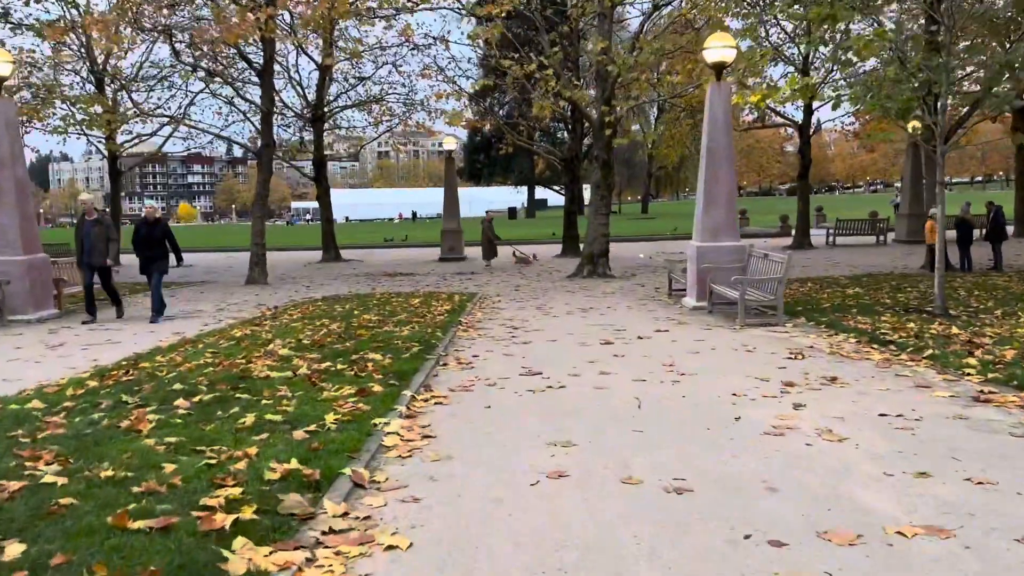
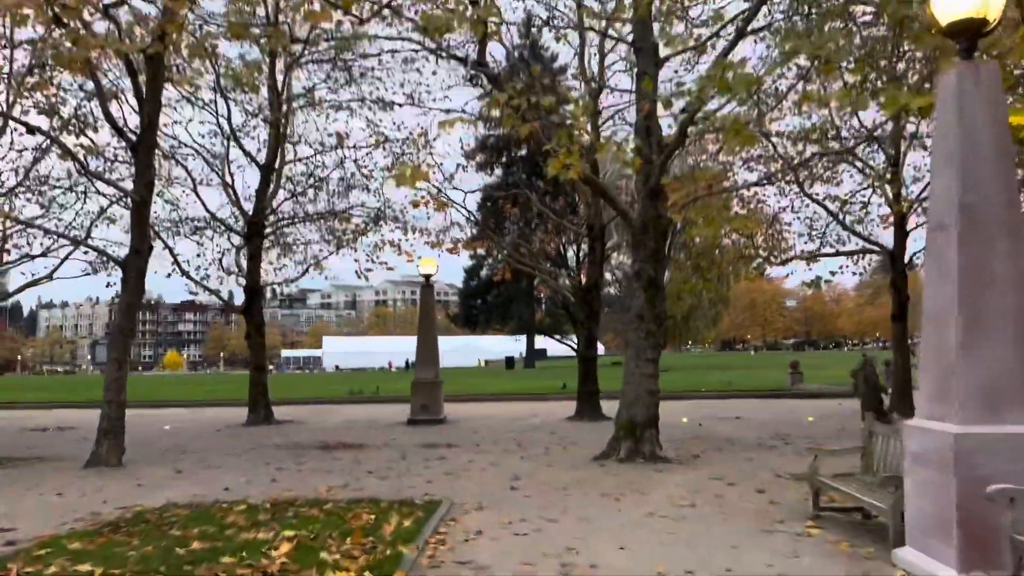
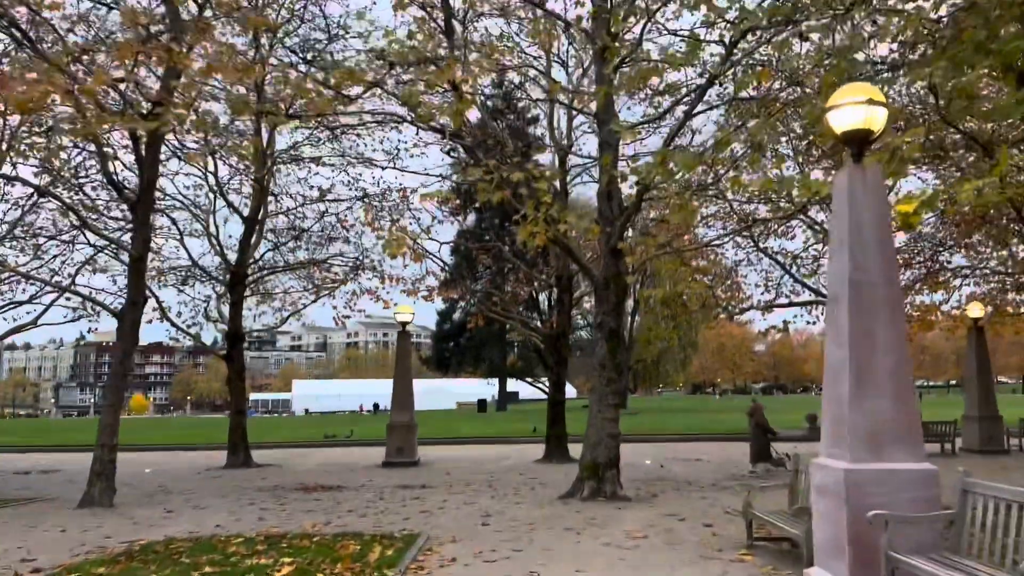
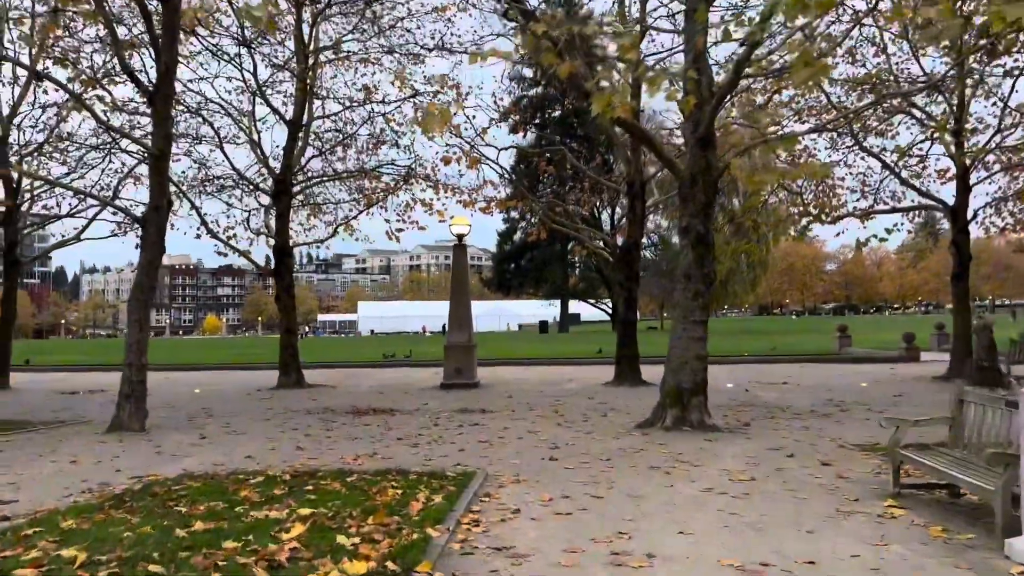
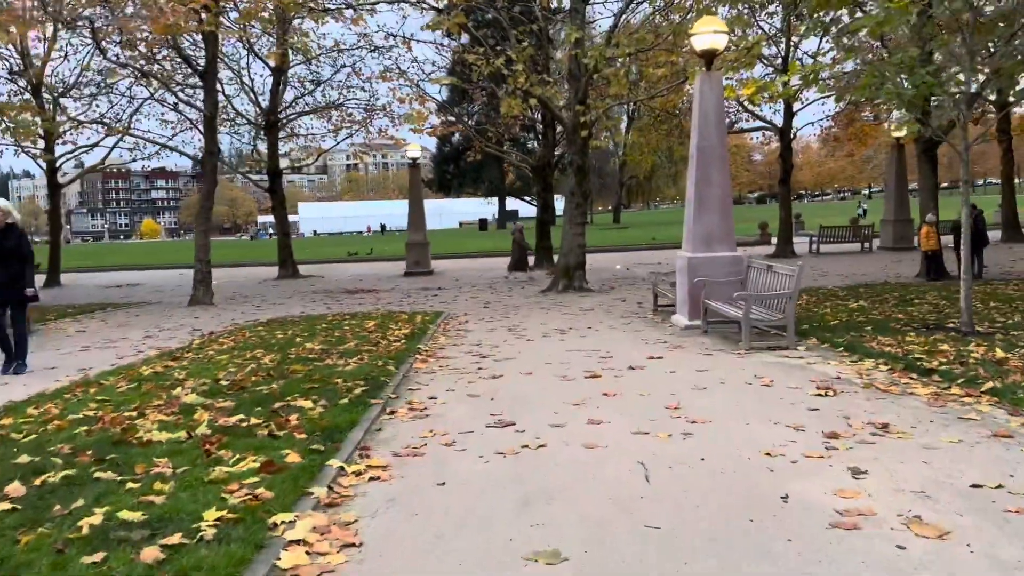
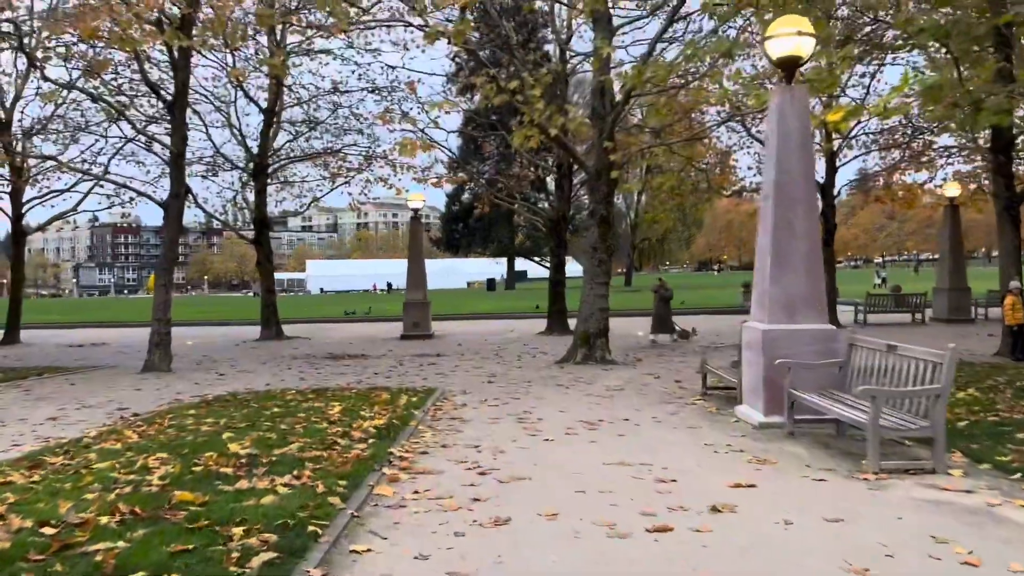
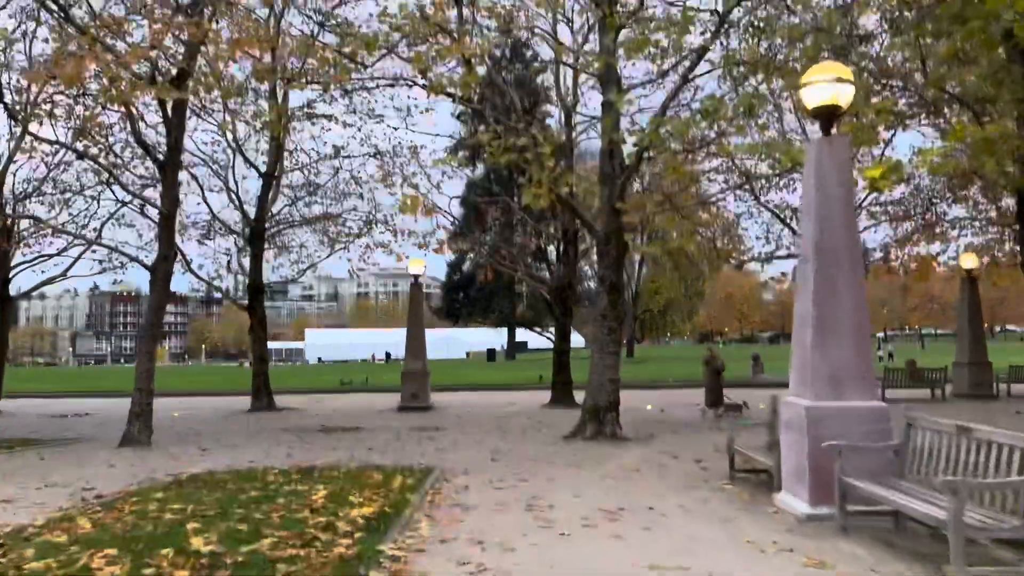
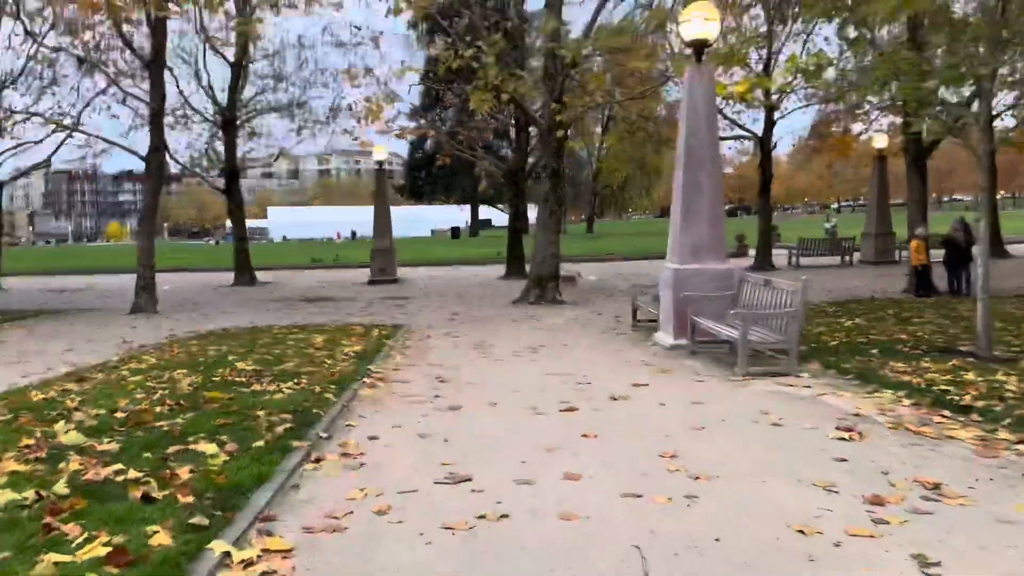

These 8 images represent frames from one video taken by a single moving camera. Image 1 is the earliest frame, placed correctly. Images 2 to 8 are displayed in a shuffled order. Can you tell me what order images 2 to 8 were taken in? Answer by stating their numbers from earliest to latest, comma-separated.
5, 8, 6, 7, 3, 2, 4
